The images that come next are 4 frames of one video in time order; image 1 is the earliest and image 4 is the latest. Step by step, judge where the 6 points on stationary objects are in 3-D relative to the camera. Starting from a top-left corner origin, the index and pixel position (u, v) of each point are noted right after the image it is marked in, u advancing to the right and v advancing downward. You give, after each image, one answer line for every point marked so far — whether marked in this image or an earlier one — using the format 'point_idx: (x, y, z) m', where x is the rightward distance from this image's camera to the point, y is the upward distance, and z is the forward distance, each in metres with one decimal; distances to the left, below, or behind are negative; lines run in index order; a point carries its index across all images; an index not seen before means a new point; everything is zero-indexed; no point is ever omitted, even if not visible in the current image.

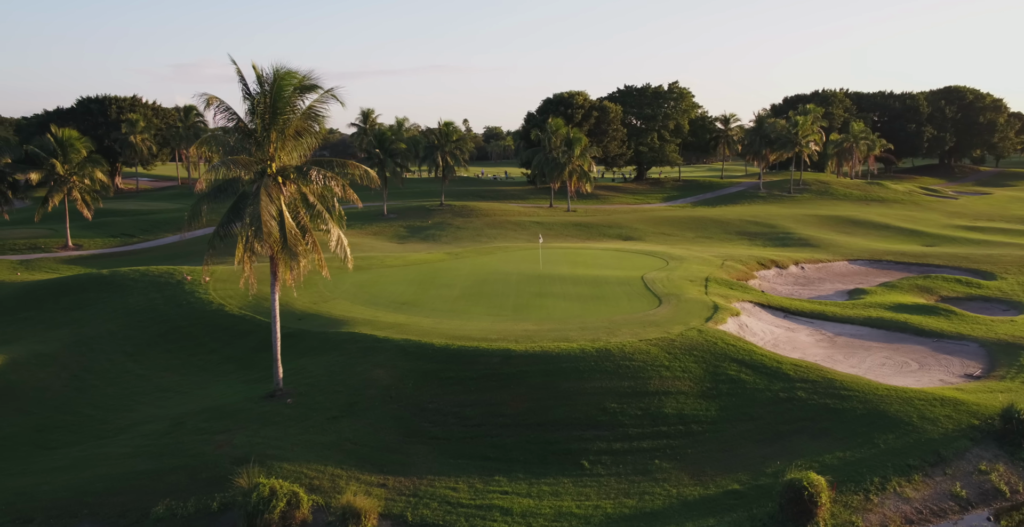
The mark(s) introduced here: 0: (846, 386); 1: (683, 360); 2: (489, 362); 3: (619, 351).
0: (+7.1, -2.6, +17.4) m
1: (+3.7, -2.1, +17.8) m
2: (-0.5, -2.1, +17.4) m
3: (+2.4, -1.9, +18.0) m
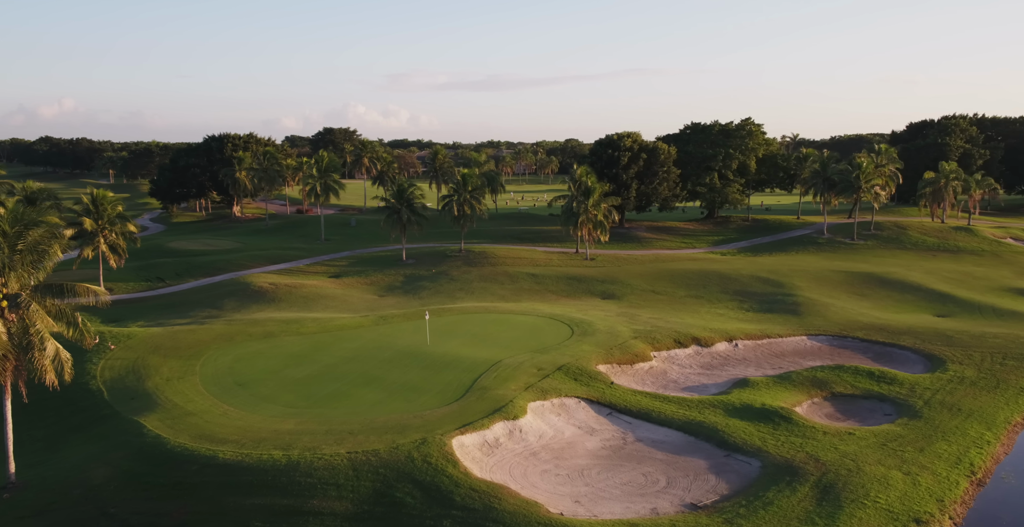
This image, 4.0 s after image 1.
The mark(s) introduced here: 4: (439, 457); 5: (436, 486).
0: (-0.3, -5.6, +18.0) m
1: (-3.5, -5.0, +19.0) m
2: (-7.8, -4.9, +19.5) m
3: (-4.9, -4.8, +19.5) m
4: (-1.8, -4.9, +20.2) m
5: (-1.8, -5.2, +18.9) m
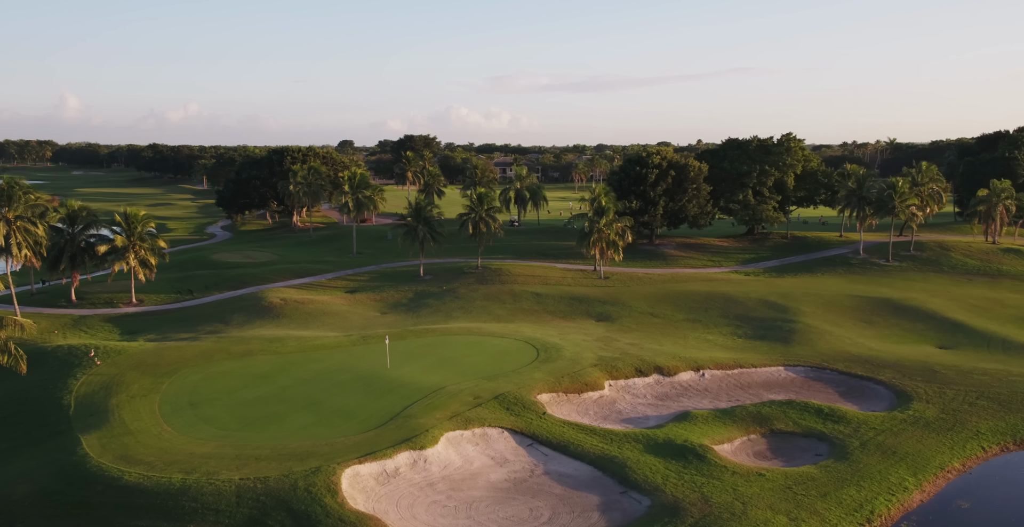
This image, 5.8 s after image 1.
0: (-3.7, -6.7, +19.2) m
1: (-6.8, -6.1, +20.6) m
2: (-11.0, -5.9, +21.4) m
3: (-8.1, -5.8, +21.2) m
4: (-5.0, -6.0, +21.5) m
5: (-5.1, -6.3, +20.3) m
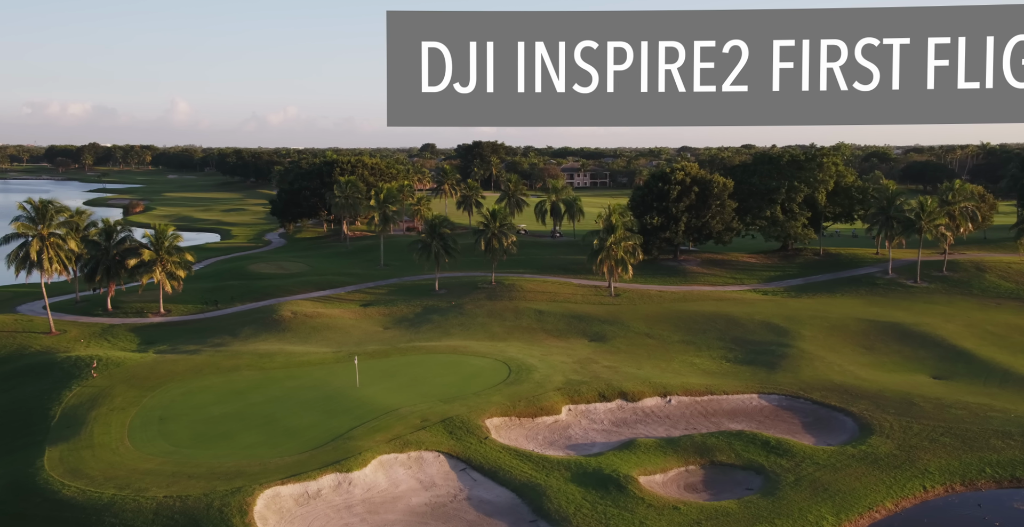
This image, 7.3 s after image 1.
0: (-6.7, -7.8, +20.8) m
1: (-9.7, -7.1, +22.4) m
2: (-13.8, -6.9, +23.6) m
3: (-10.9, -6.8, +23.1) m
4: (-7.8, -7.0, +23.2) m
5: (-8.0, -7.3, +21.9) m
